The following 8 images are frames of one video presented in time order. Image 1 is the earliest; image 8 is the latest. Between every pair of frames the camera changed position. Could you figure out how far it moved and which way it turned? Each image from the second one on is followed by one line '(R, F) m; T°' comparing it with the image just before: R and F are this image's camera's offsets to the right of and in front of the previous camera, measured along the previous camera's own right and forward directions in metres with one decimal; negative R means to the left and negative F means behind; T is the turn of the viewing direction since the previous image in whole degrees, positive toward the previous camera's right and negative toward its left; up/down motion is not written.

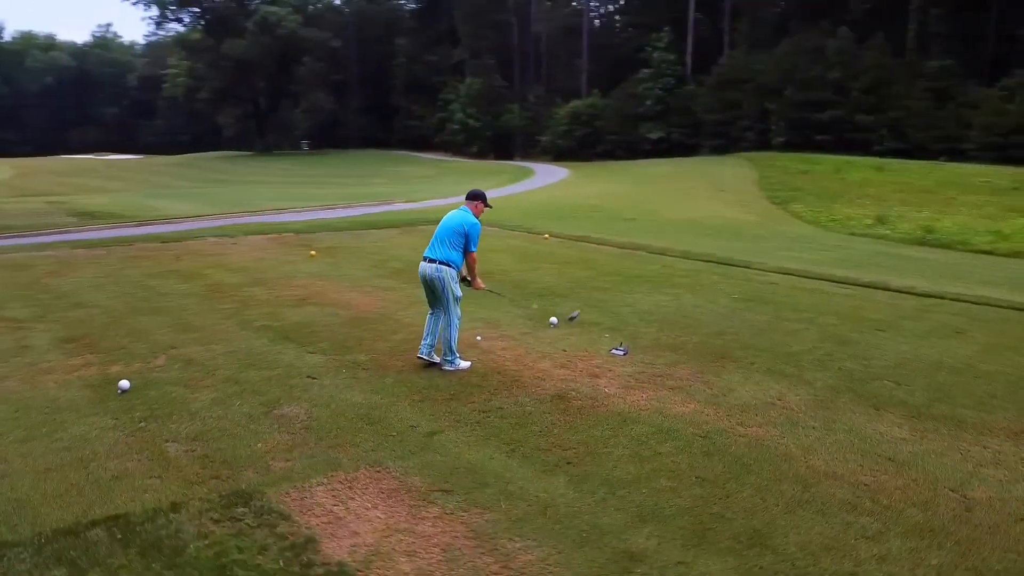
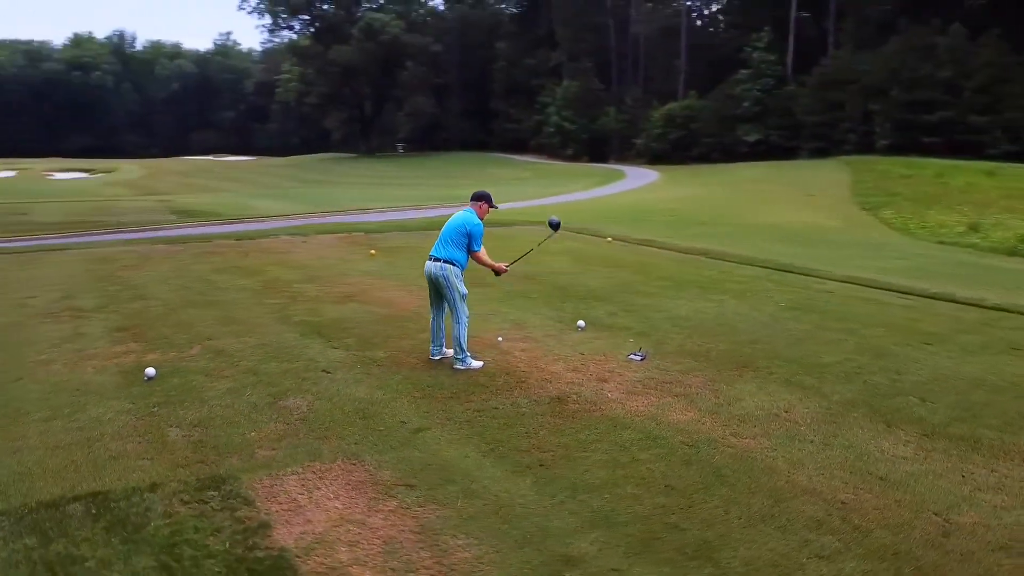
(+0.7, 0.0) m; -7°
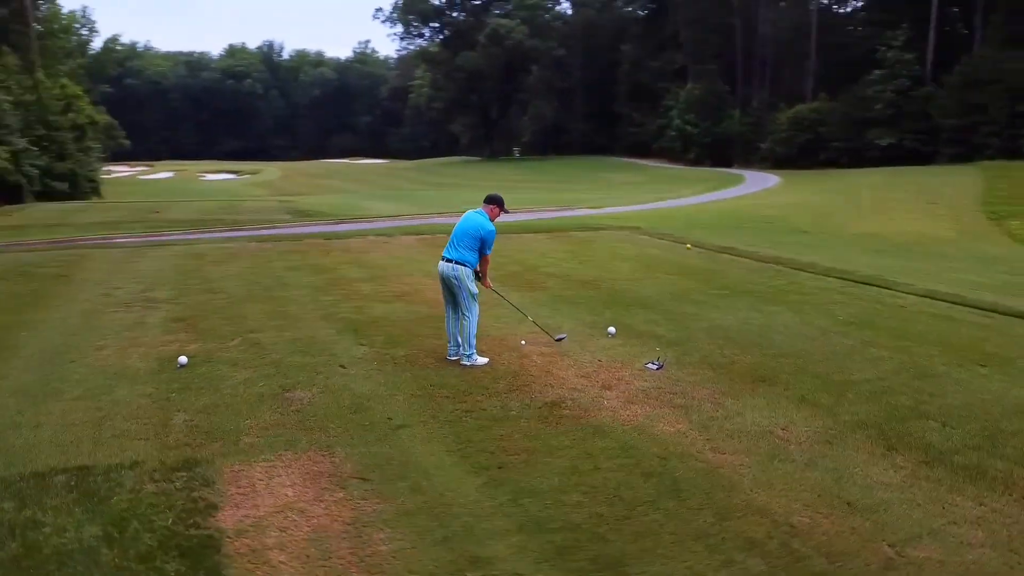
(+1.0, 0.0) m; -9°
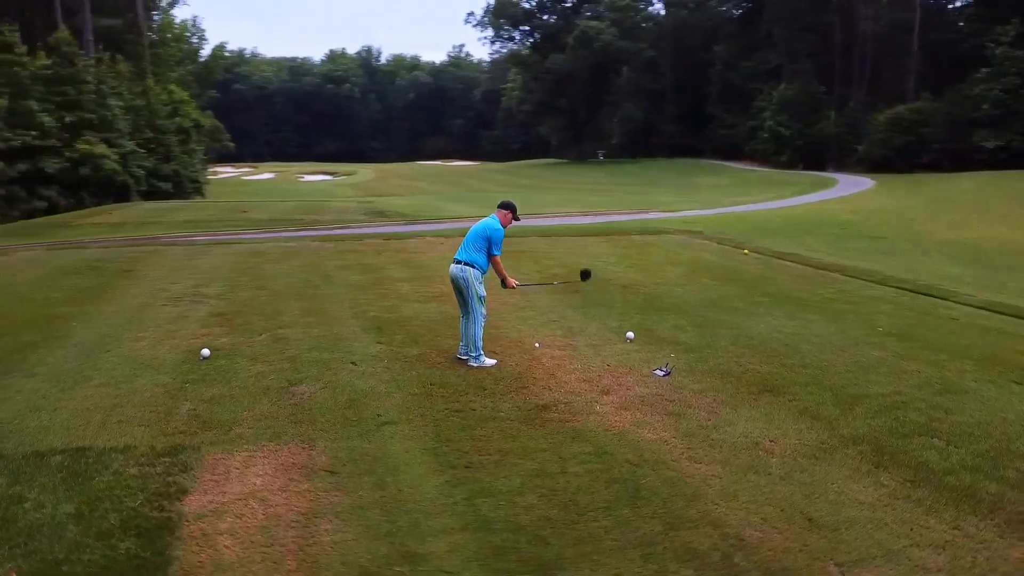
(+0.7, 0.0) m; -6°
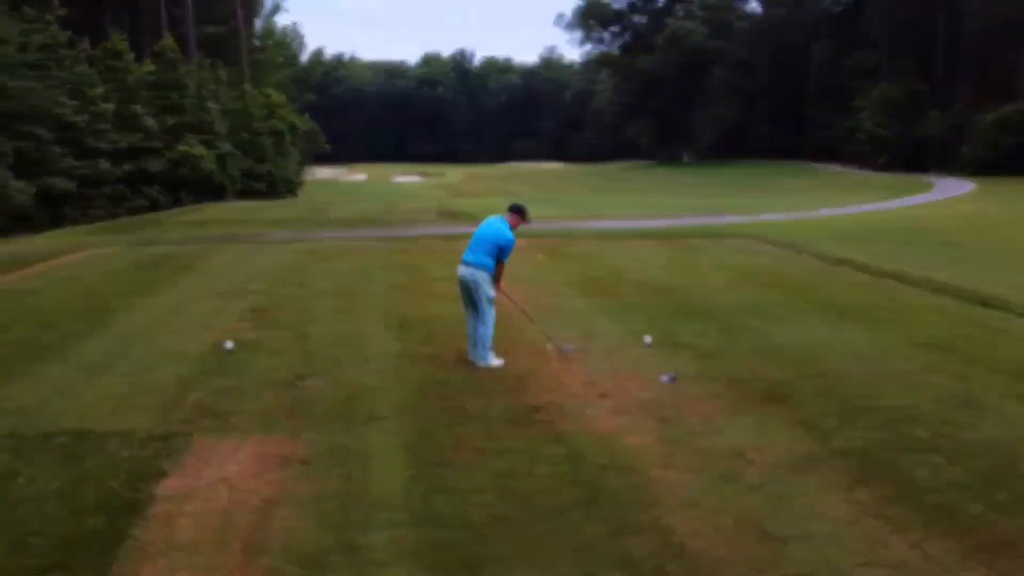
(+0.7, 0.0) m; -6°
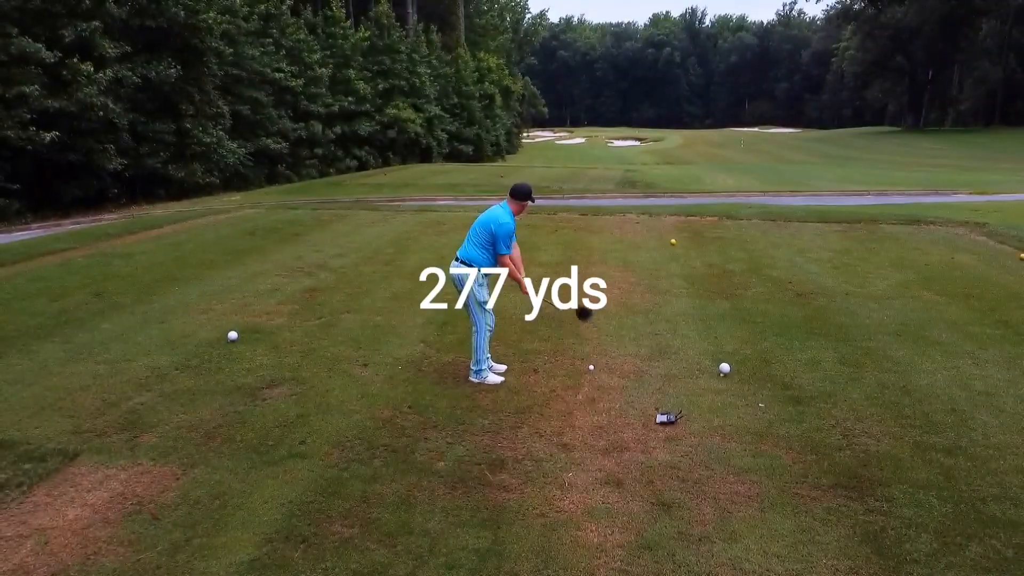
(+1.4, +1.7) m; -15°
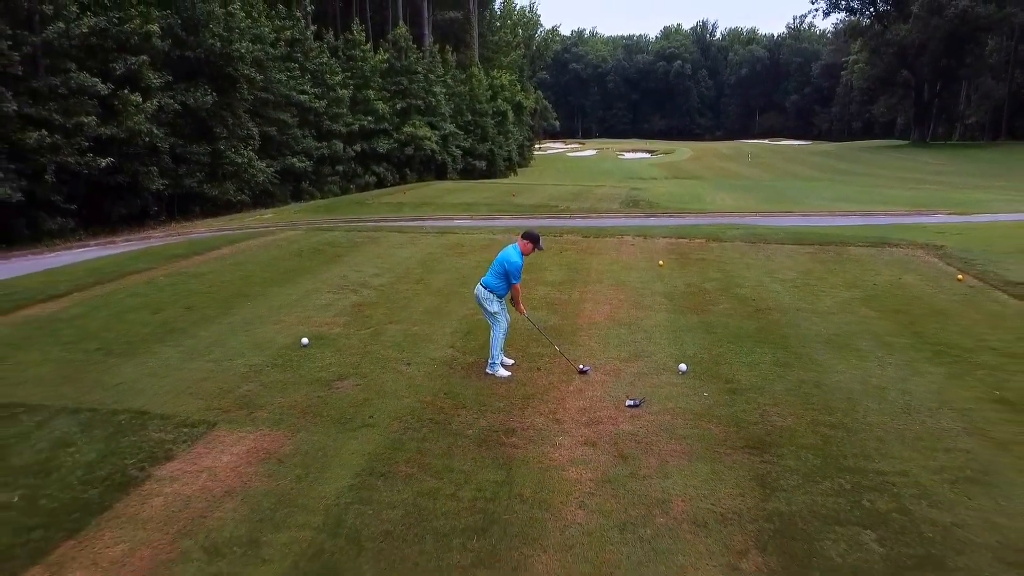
(0.0, -1.9) m; -1°
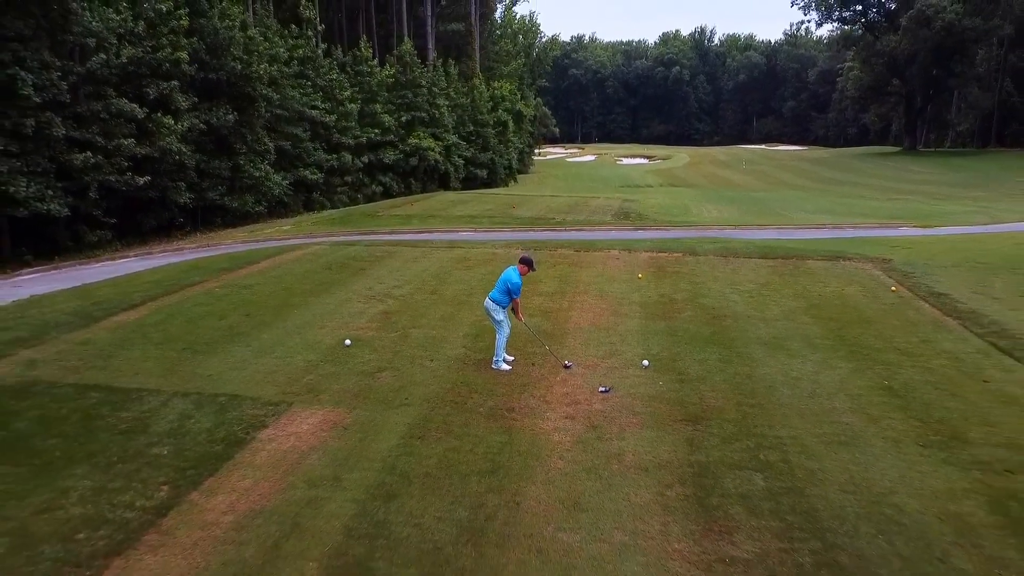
(0.0, -2.3) m; 0°
